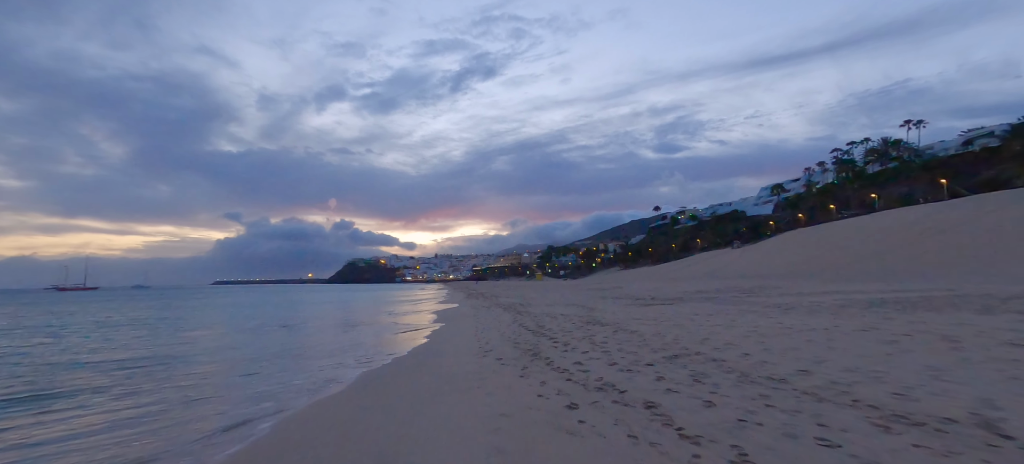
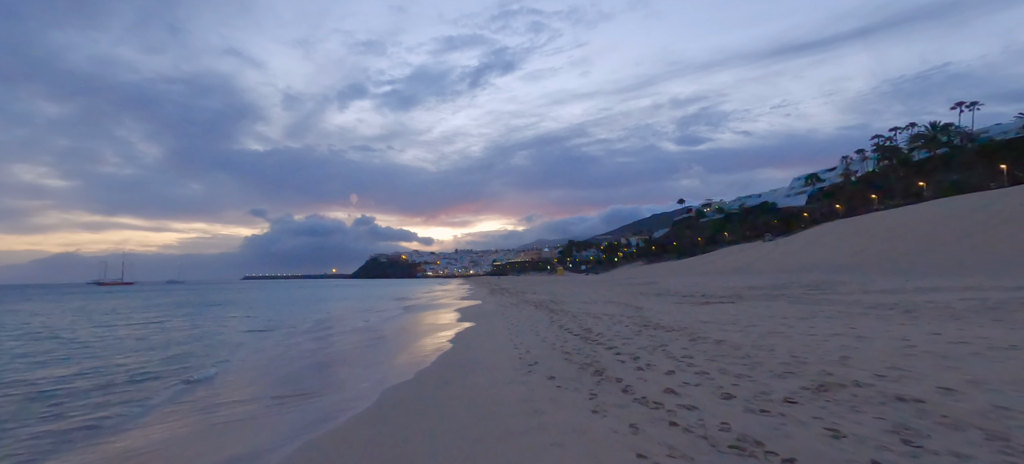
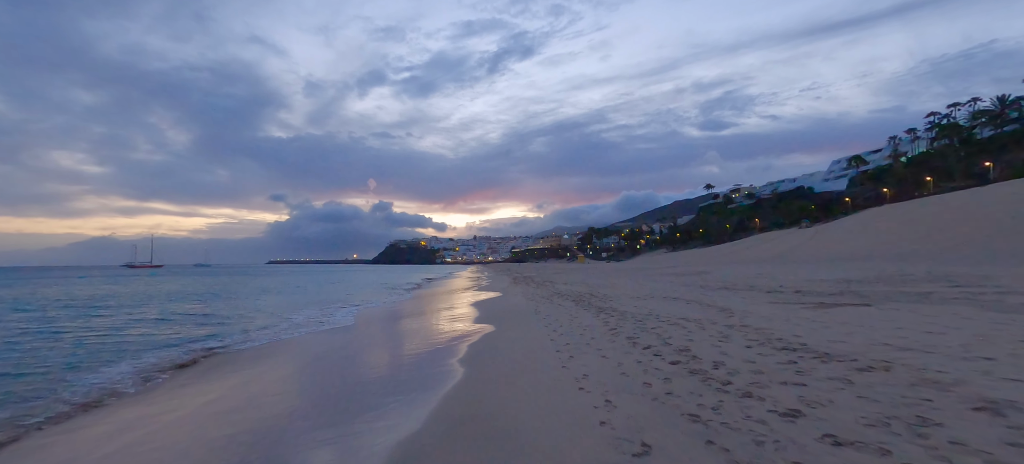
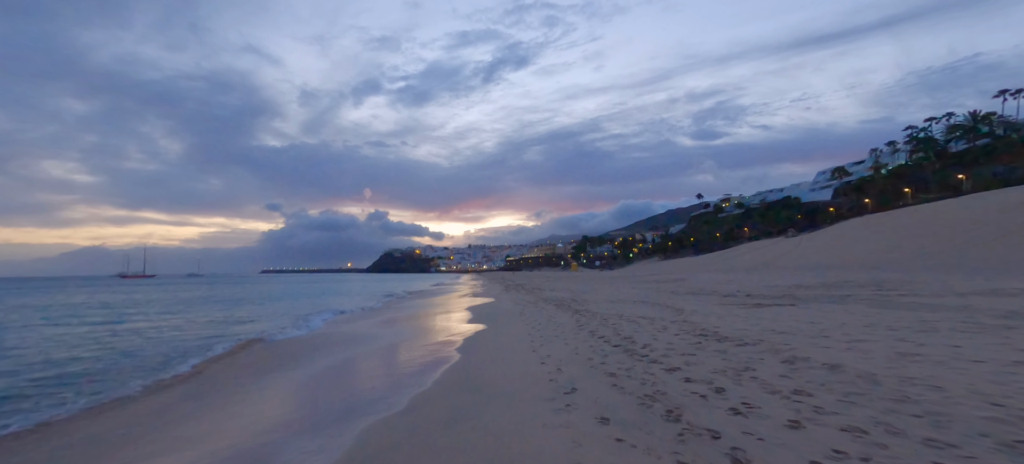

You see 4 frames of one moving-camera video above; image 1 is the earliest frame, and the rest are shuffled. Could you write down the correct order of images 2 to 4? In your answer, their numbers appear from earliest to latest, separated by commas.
2, 4, 3
